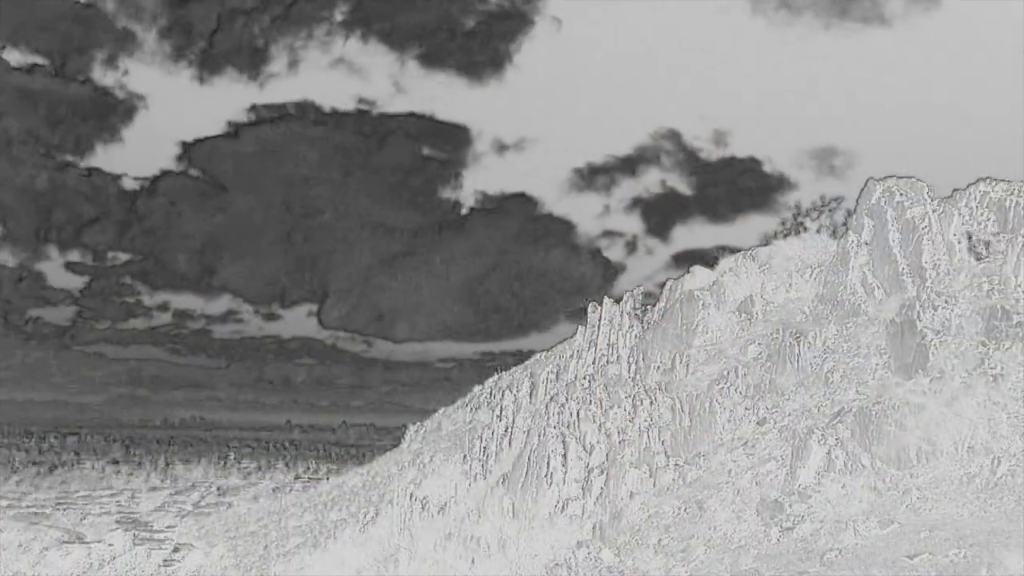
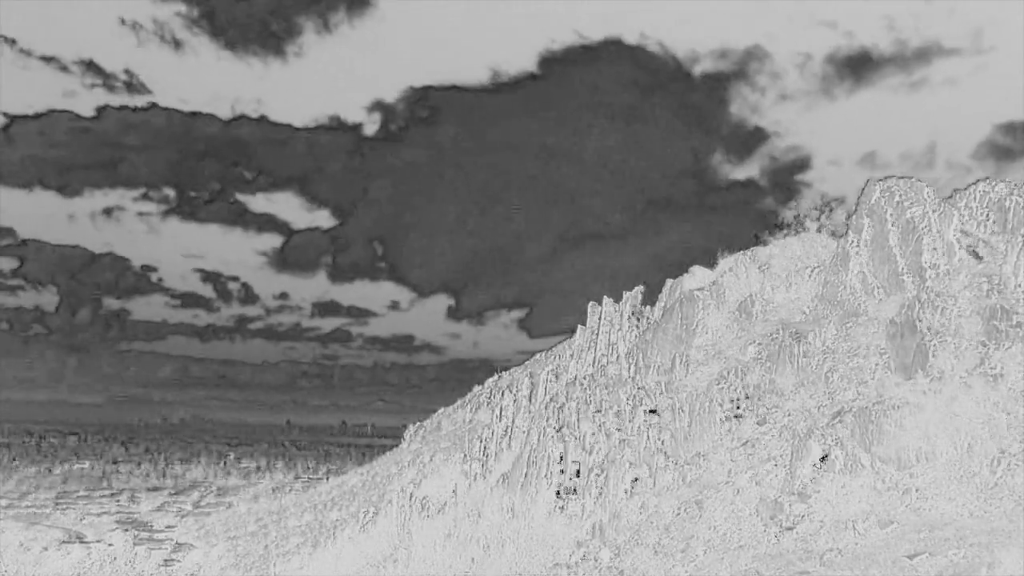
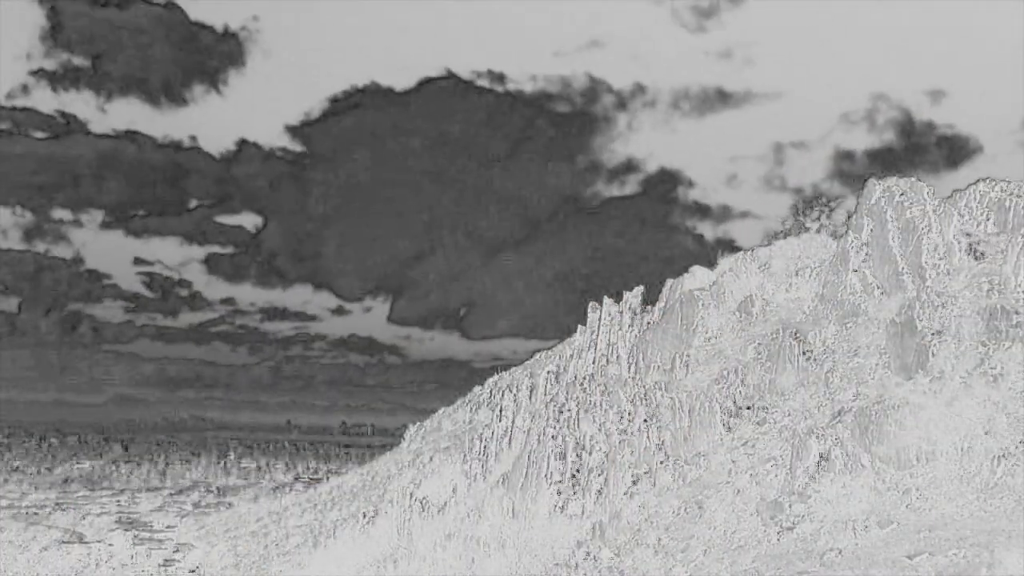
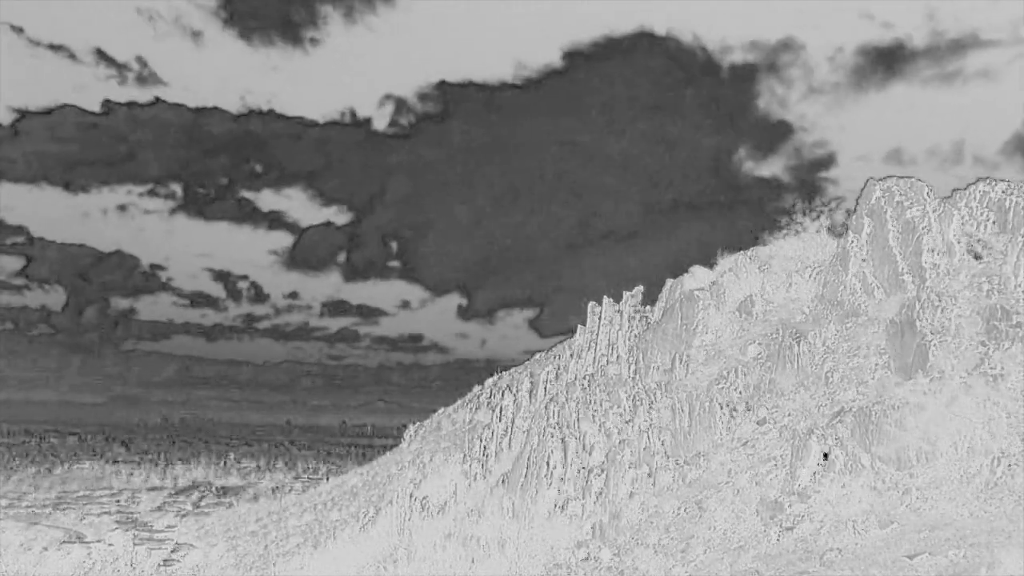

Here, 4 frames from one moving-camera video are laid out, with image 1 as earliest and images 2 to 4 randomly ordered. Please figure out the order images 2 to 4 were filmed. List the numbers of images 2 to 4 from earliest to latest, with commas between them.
3, 2, 4
